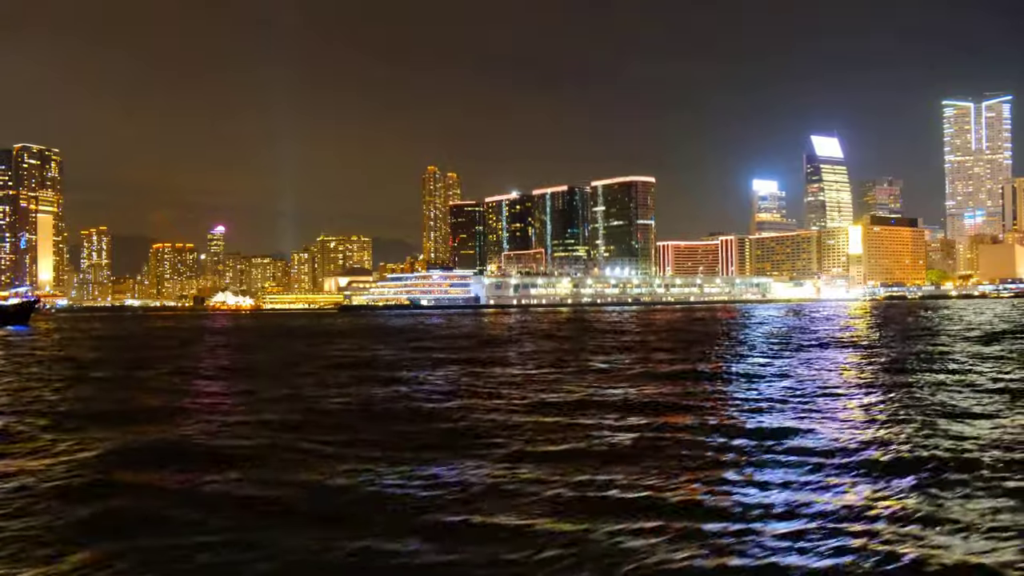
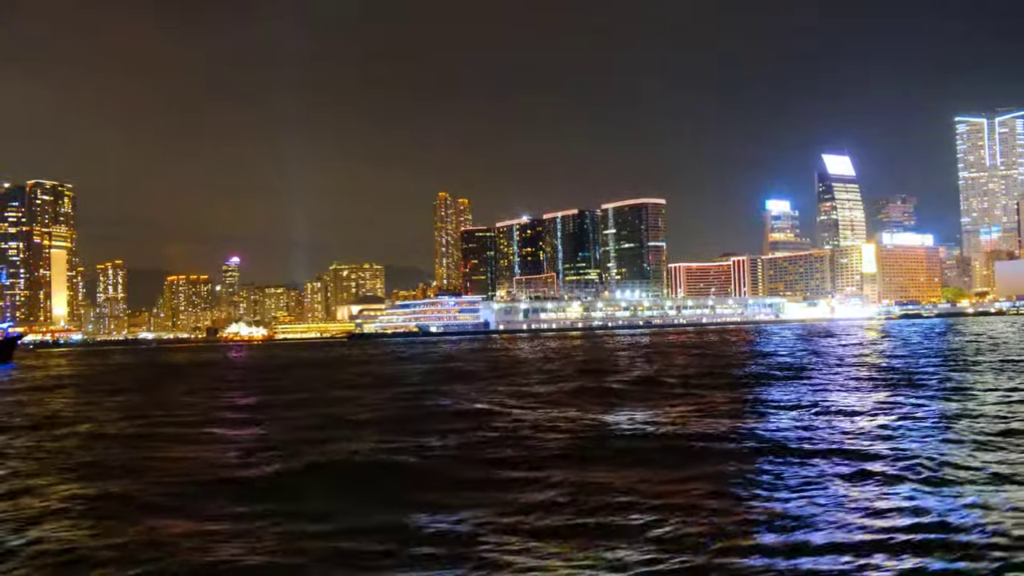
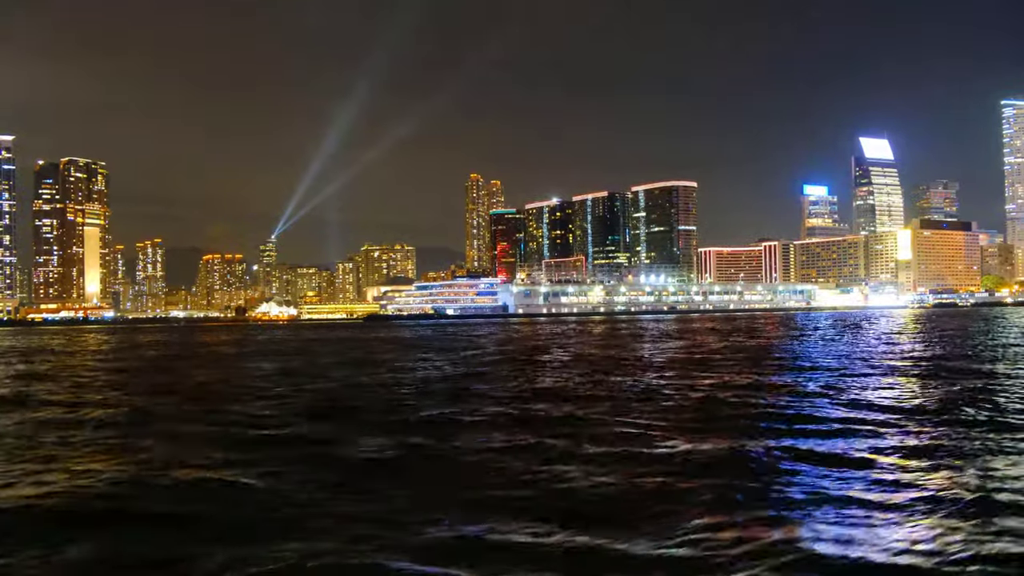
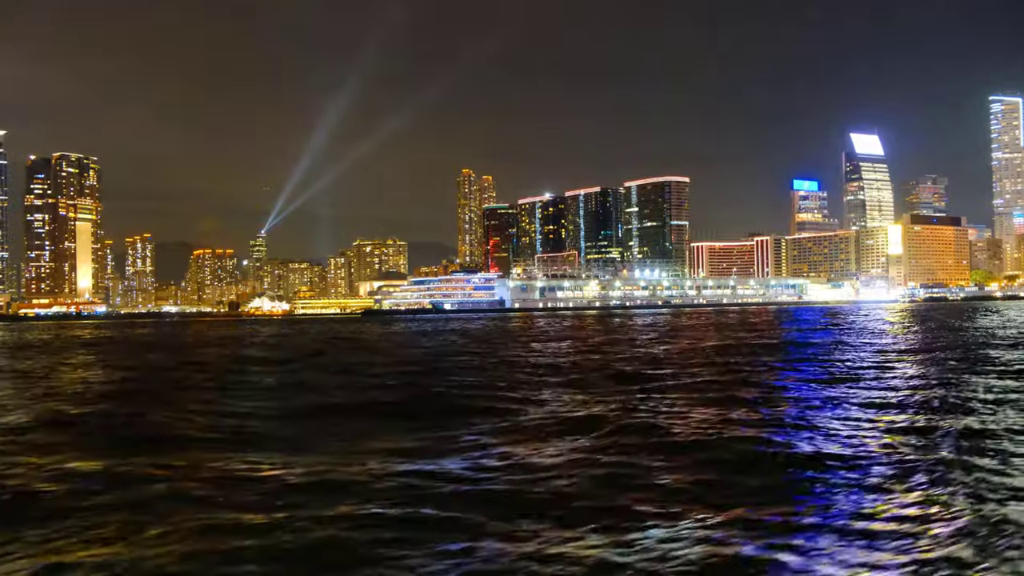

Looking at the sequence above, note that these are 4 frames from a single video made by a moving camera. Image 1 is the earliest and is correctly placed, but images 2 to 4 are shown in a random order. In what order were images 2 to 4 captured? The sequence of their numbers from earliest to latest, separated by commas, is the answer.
2, 4, 3
